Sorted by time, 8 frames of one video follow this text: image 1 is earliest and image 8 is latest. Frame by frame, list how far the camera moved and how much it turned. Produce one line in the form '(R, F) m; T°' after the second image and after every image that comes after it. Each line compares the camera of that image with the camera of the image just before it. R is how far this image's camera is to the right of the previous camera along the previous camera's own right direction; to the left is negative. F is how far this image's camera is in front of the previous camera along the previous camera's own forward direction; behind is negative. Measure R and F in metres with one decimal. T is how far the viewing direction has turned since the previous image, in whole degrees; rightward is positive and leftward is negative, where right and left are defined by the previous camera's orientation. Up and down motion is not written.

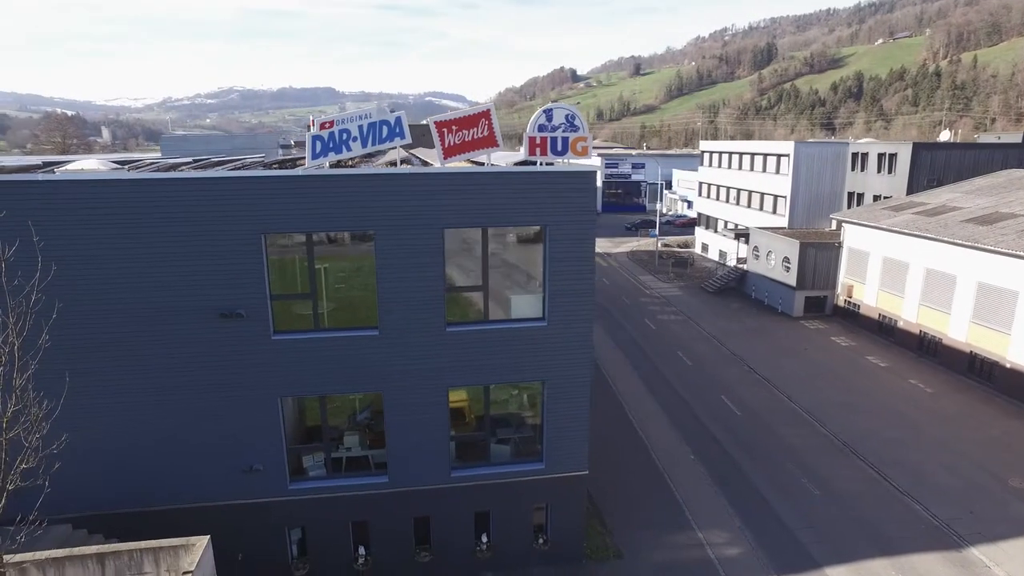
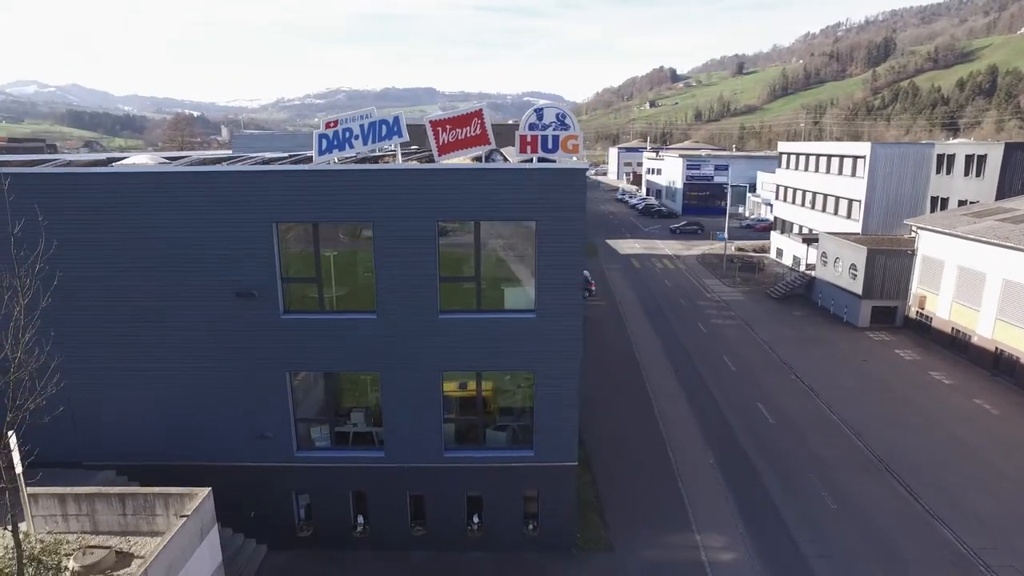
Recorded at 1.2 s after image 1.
(+2.2, -0.4) m; -8°
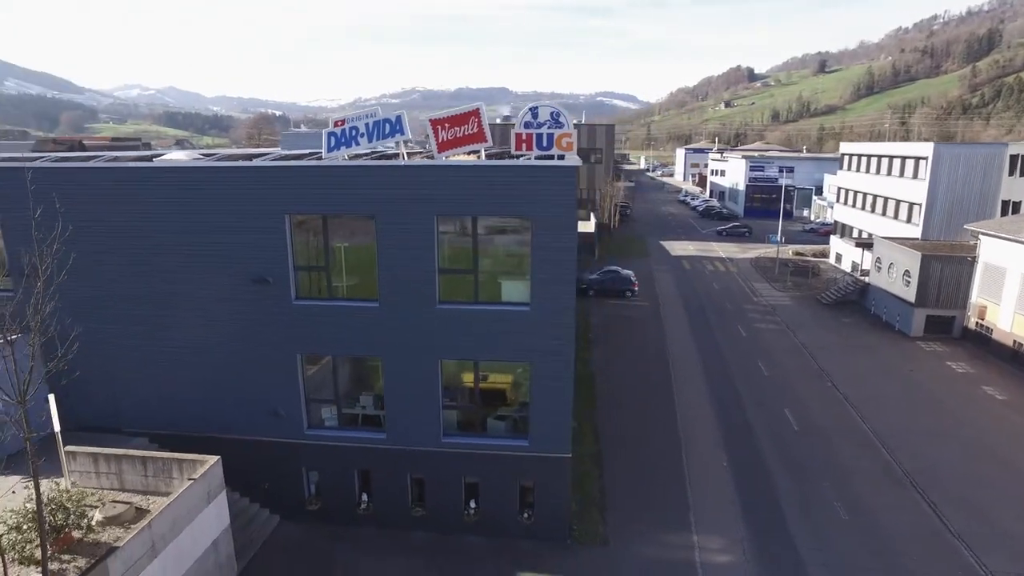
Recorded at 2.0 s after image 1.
(+1.6, -0.4) m; -6°
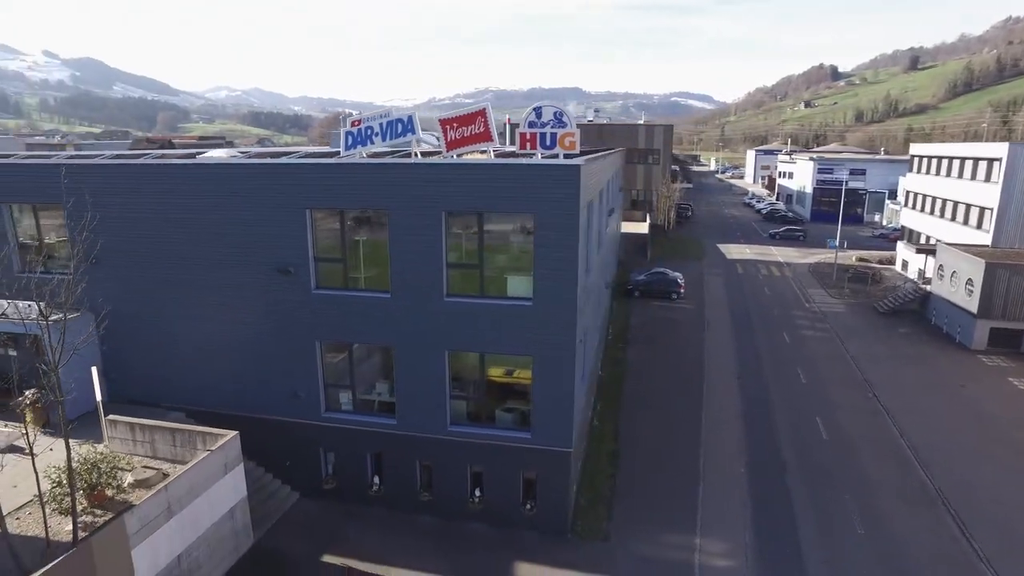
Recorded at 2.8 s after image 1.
(+1.5, -0.3) m; -6°
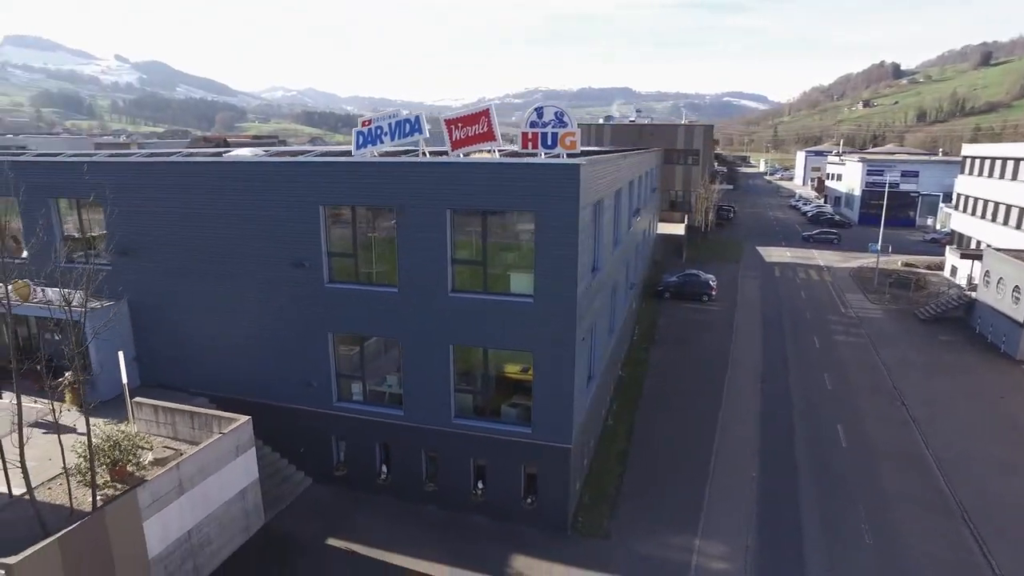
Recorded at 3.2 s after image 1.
(+1.0, -0.2) m; -4°
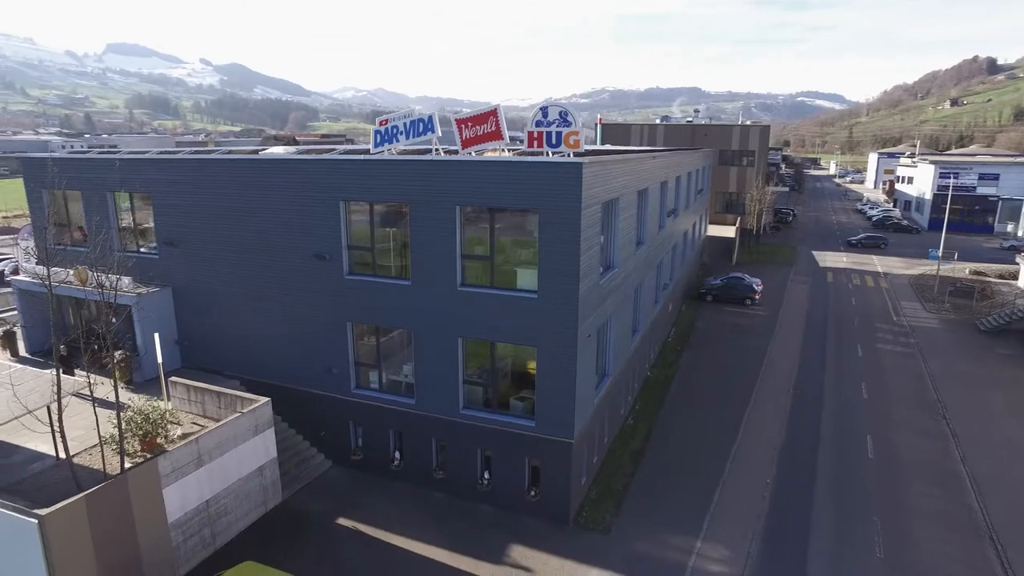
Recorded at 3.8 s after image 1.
(+1.4, -0.3) m; -6°
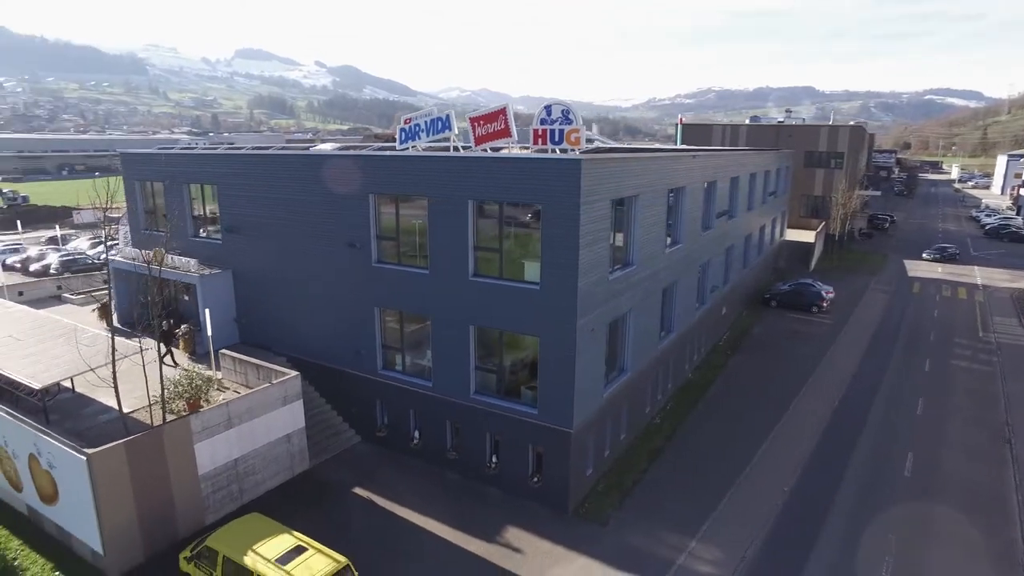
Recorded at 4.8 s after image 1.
(+2.3, -0.5) m; -9°
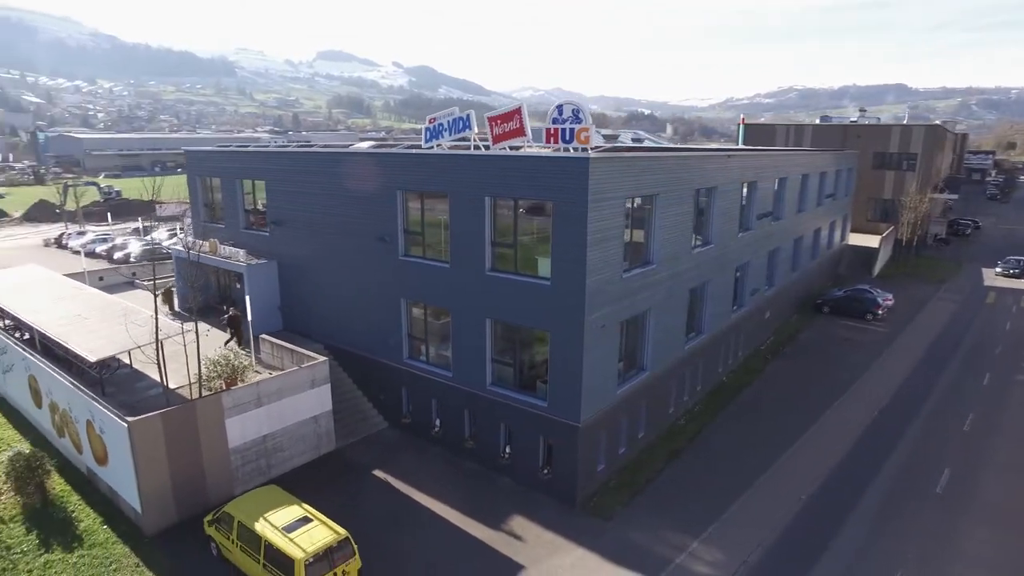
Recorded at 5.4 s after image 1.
(+1.5, -0.3) m; -6°
